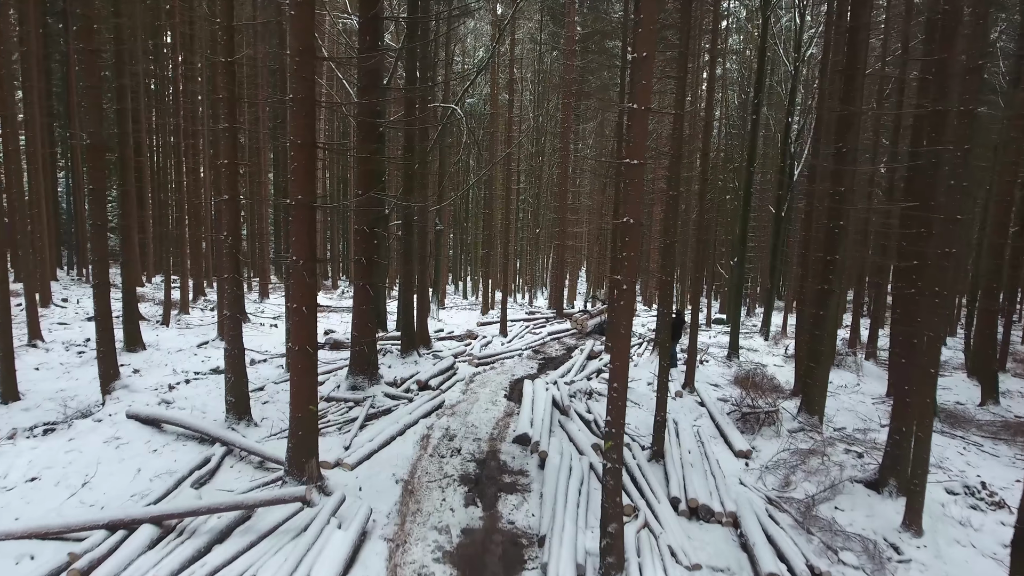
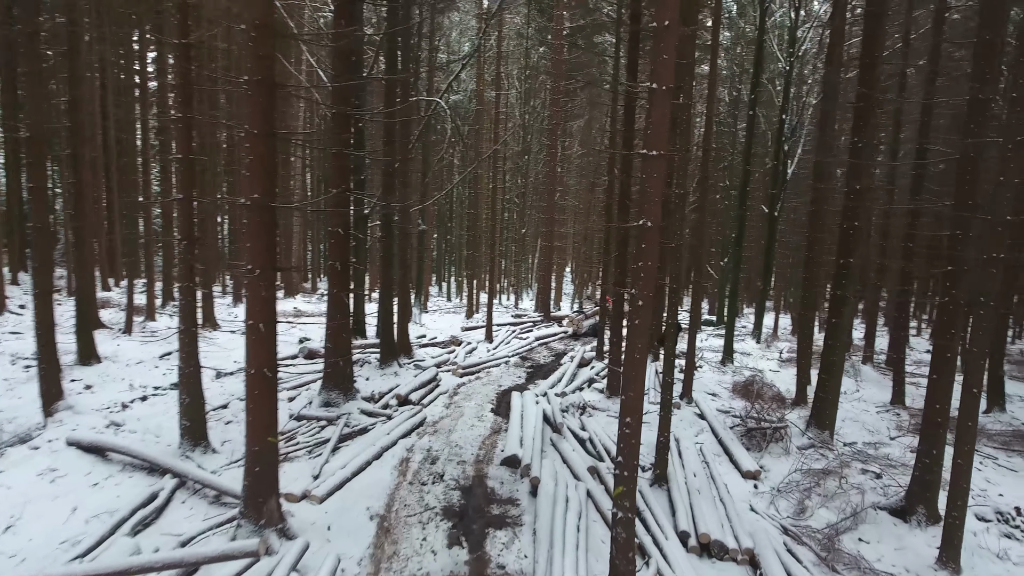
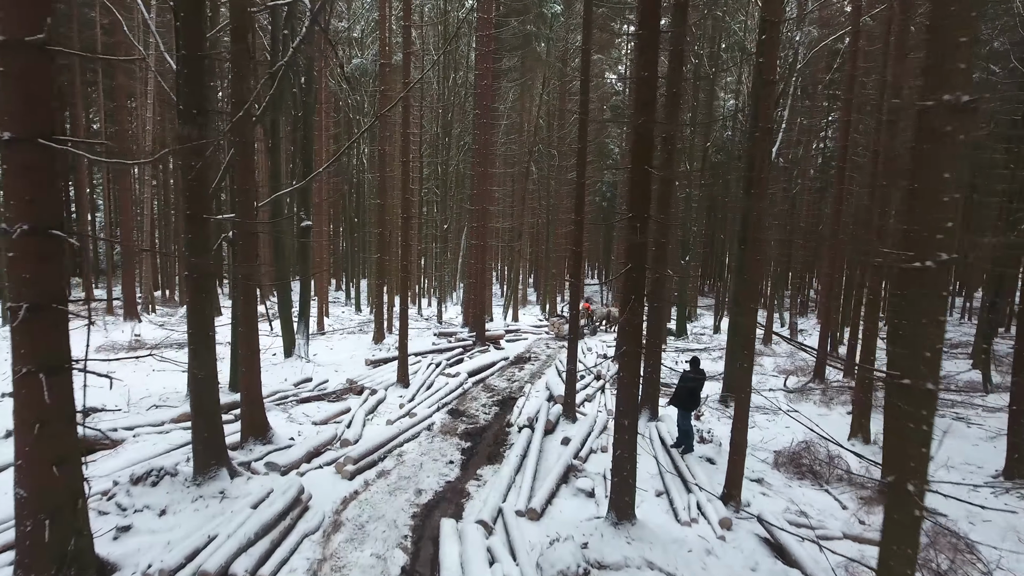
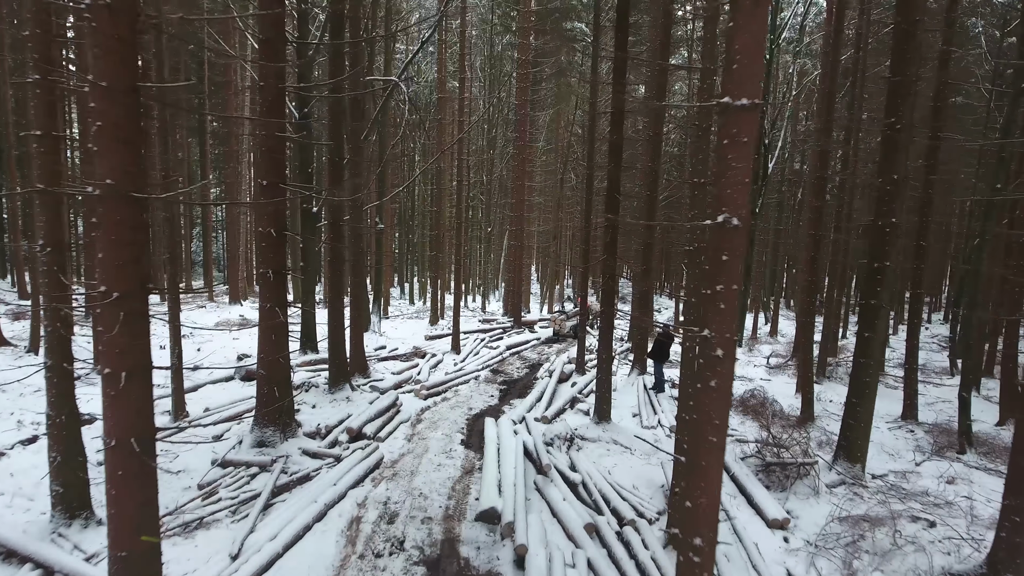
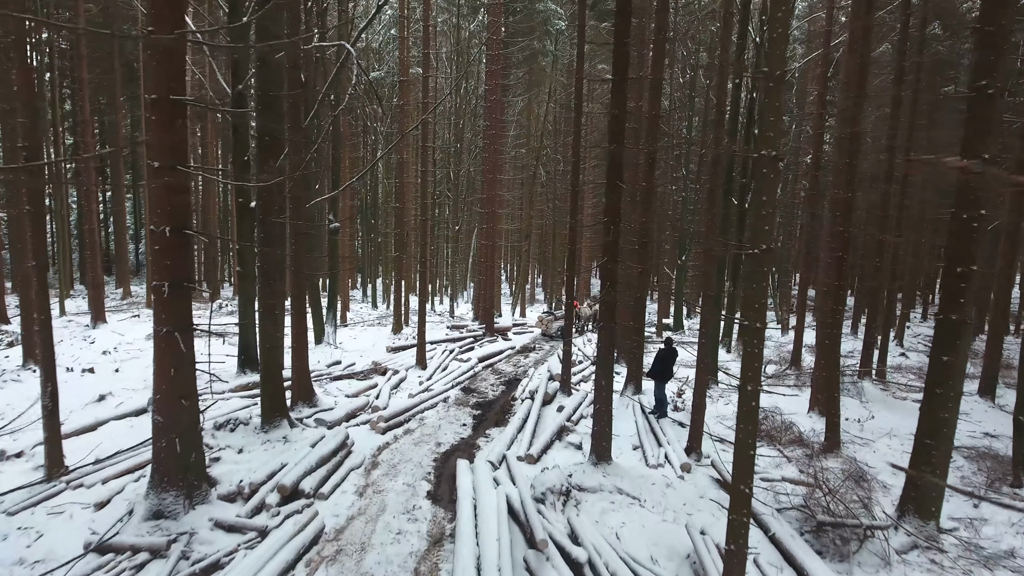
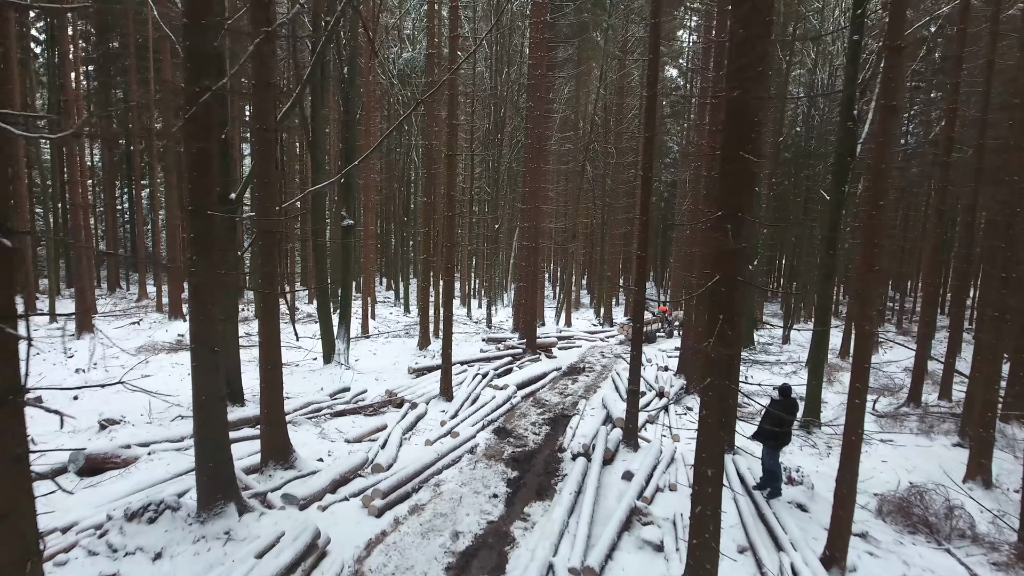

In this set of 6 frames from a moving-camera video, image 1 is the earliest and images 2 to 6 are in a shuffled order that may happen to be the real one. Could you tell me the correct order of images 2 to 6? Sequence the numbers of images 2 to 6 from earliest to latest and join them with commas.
2, 4, 5, 3, 6
